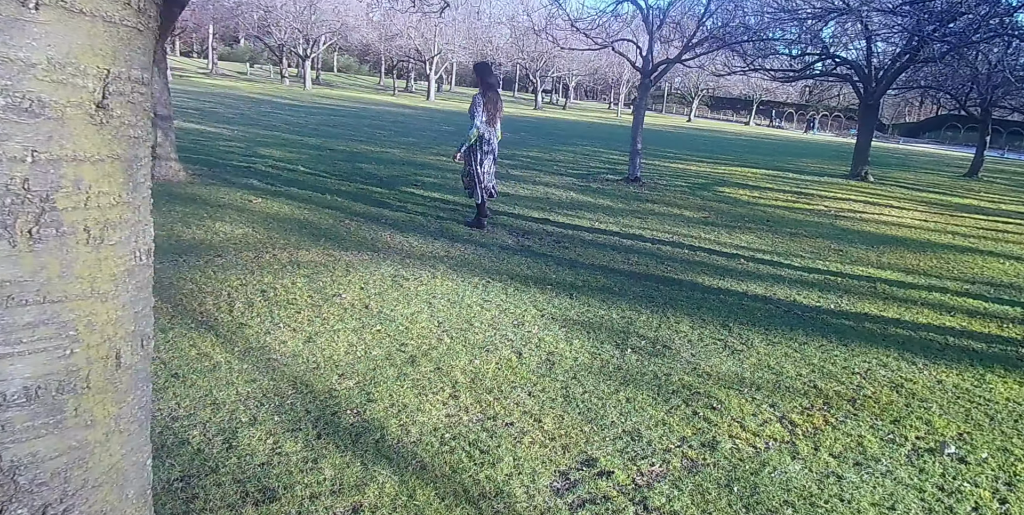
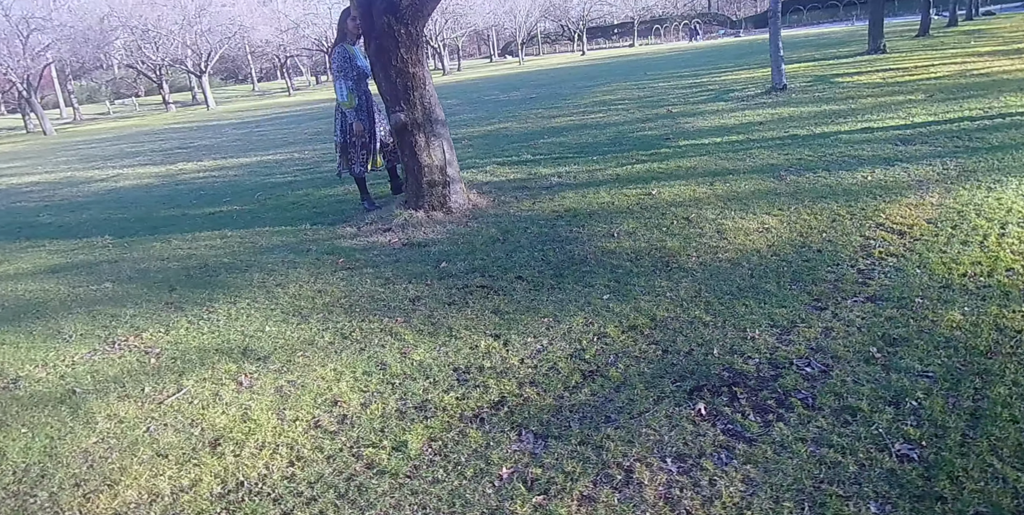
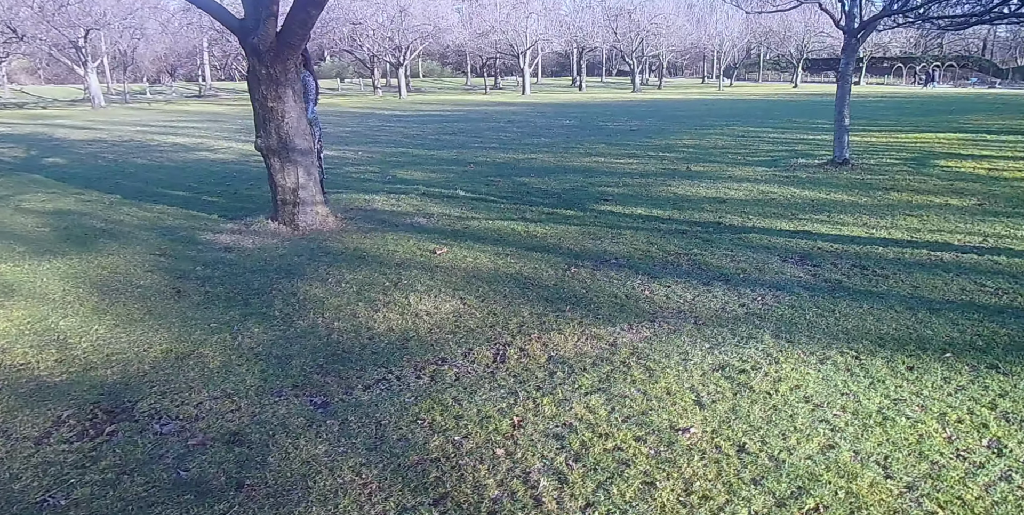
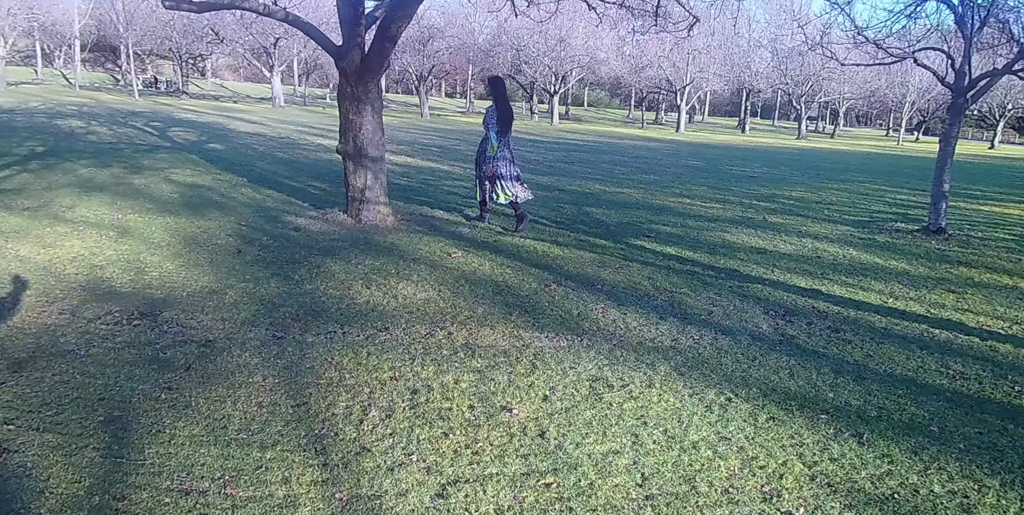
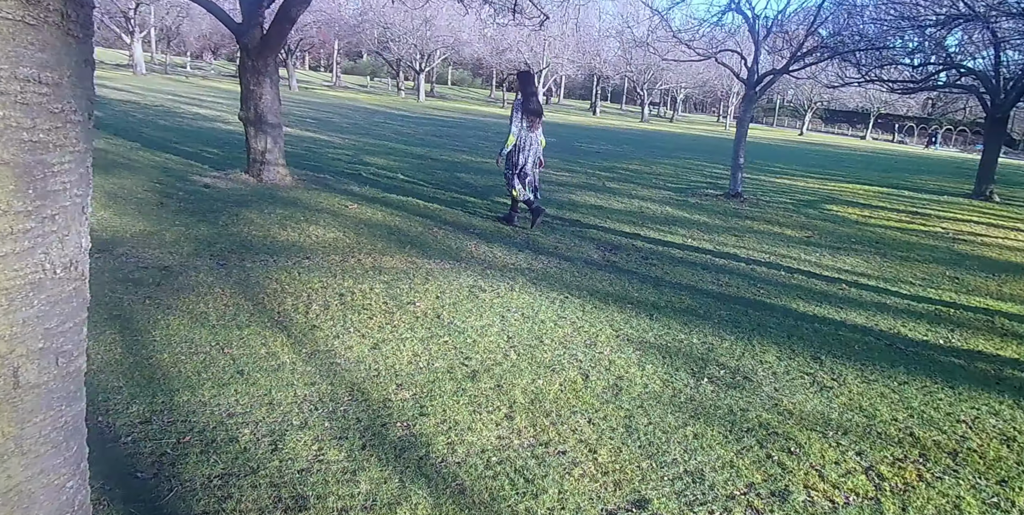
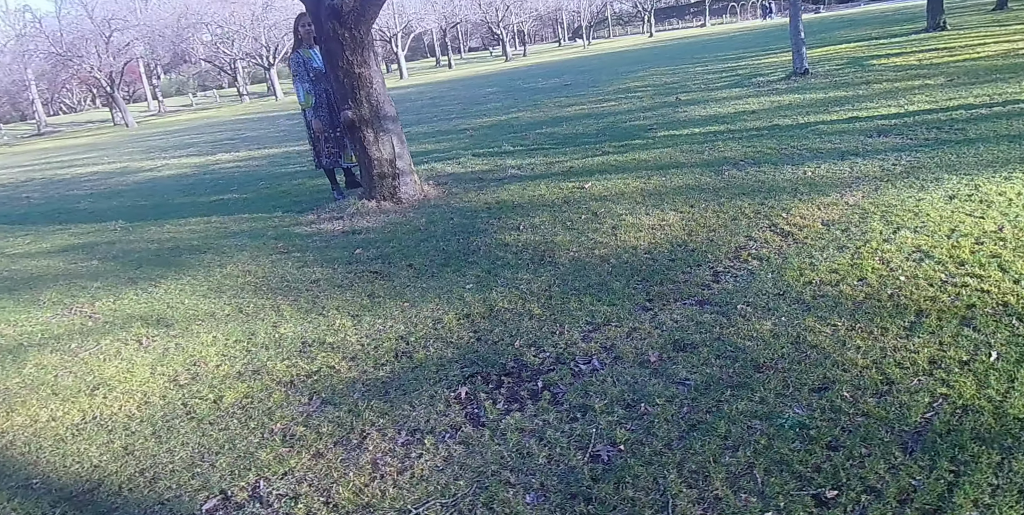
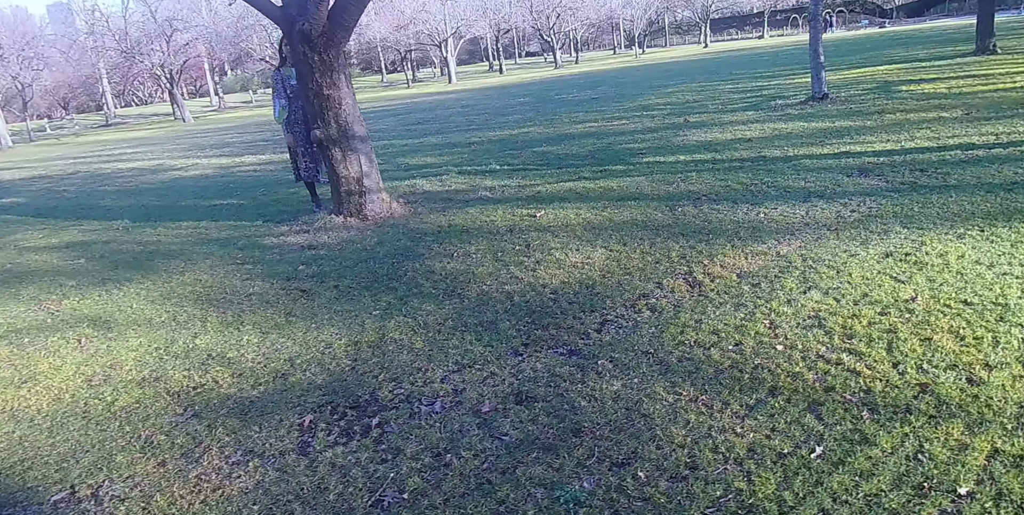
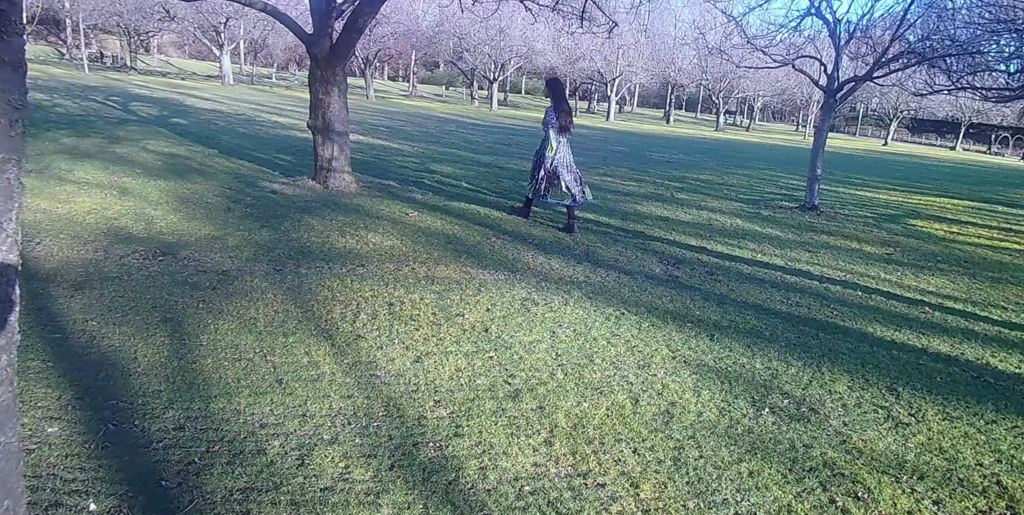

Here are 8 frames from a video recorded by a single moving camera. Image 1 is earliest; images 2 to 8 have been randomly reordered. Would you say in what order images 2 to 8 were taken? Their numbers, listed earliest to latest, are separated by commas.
5, 8, 4, 3, 7, 6, 2
